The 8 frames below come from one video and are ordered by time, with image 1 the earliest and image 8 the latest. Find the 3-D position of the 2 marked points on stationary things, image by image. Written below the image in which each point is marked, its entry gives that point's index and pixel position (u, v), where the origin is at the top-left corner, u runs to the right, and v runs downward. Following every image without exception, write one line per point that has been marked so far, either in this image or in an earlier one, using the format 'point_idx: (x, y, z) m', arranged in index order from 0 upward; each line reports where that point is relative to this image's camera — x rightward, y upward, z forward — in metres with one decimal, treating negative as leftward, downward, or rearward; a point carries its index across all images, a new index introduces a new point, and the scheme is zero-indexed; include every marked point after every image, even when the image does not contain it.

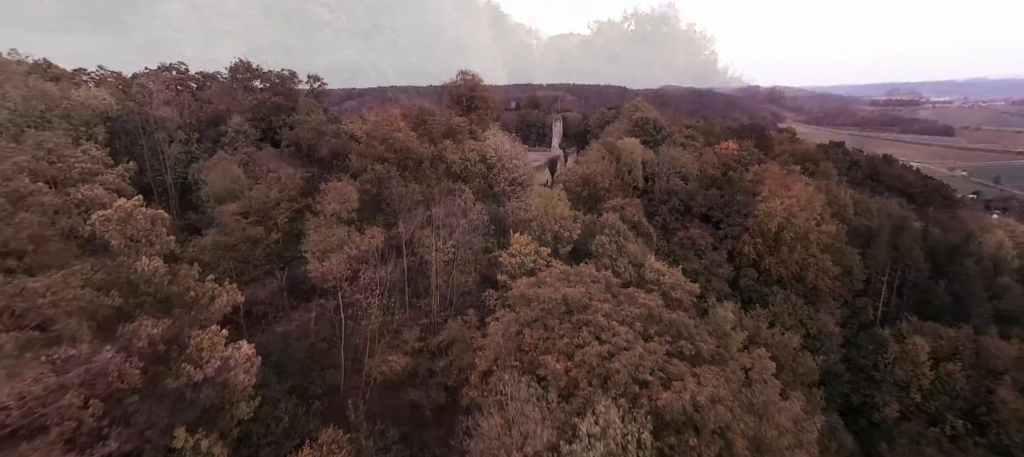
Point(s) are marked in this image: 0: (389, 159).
0: (-5.2, +2.9, +18.0) m
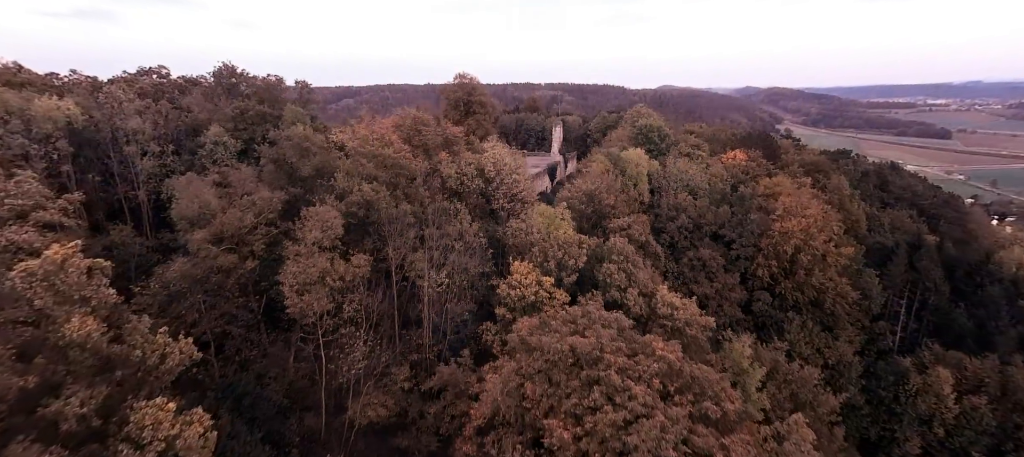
0: (-5.2, +2.0, +16.6) m
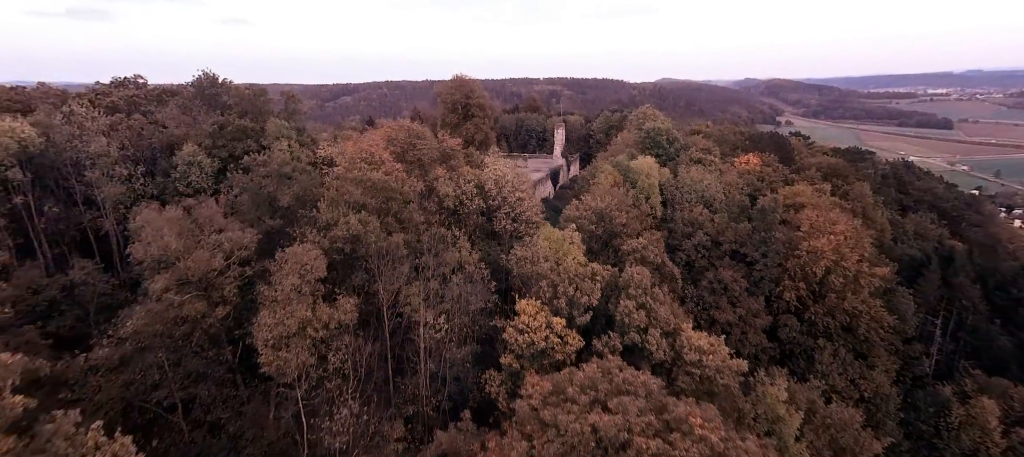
0: (-5.1, +0.8, +14.8) m
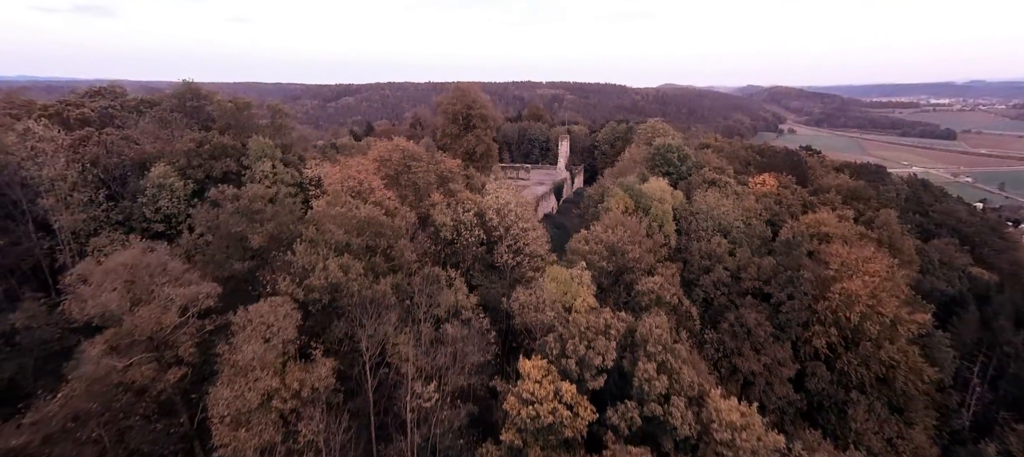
0: (-5.0, -0.5, +13.0) m
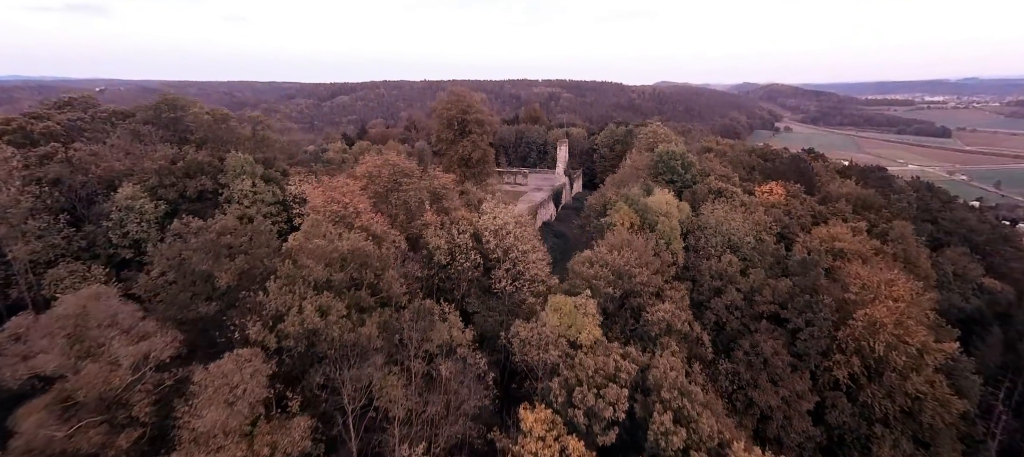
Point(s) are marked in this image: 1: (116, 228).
0: (-5.0, -1.5, +11.7) m
1: (-14.4, +0.1, +15.4) m
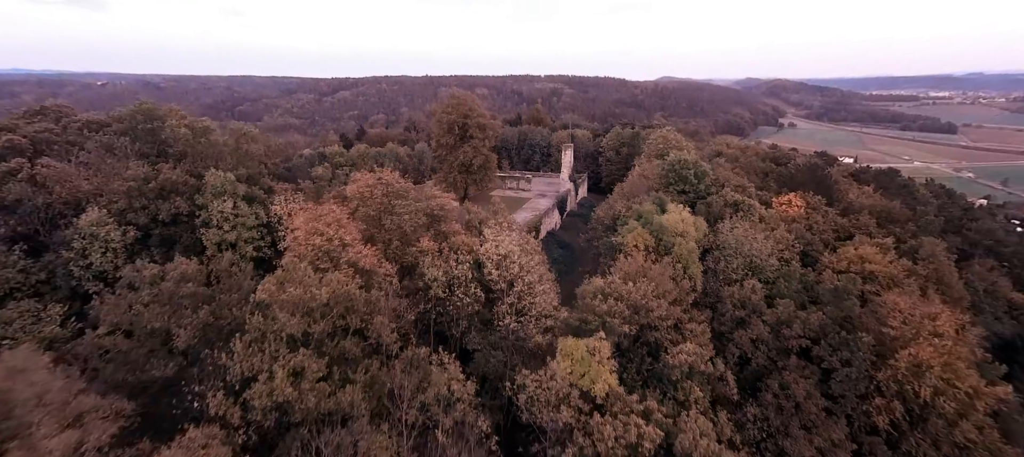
0: (-4.8, -2.6, +10.1) m
1: (-14.3, -1.0, +13.9) m
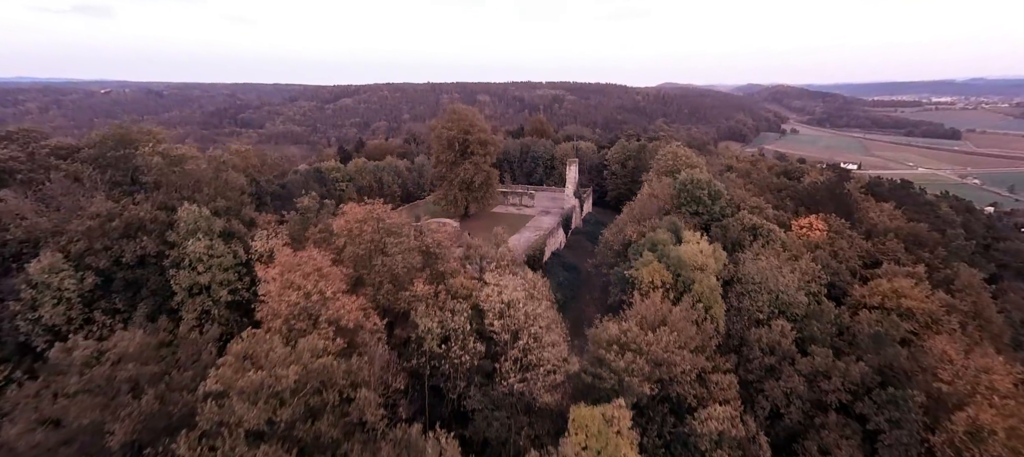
0: (-4.7, -3.9, +8.4) m
1: (-14.1, -2.4, +12.3) m
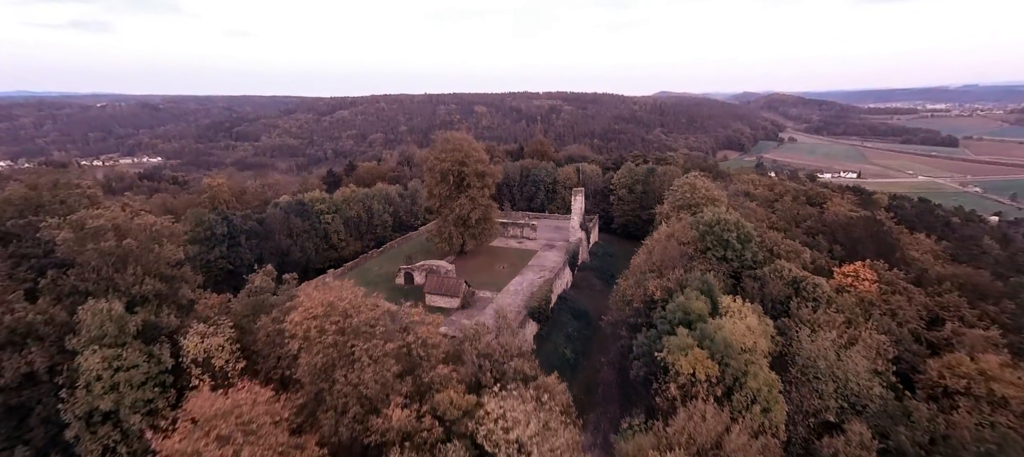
0: (-4.4, -6.5, +4.8) m
1: (-13.9, -5.1, +8.6) m
